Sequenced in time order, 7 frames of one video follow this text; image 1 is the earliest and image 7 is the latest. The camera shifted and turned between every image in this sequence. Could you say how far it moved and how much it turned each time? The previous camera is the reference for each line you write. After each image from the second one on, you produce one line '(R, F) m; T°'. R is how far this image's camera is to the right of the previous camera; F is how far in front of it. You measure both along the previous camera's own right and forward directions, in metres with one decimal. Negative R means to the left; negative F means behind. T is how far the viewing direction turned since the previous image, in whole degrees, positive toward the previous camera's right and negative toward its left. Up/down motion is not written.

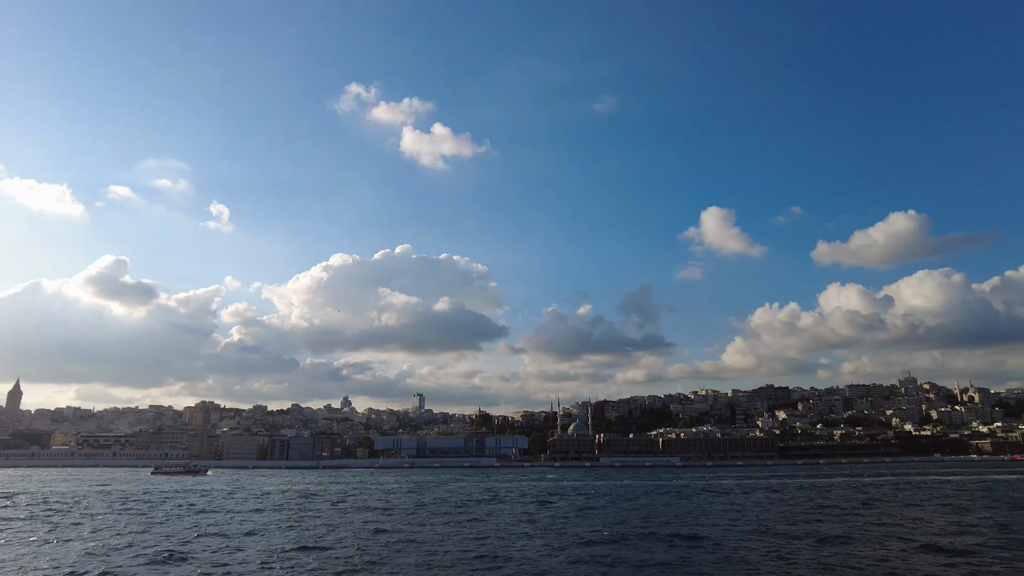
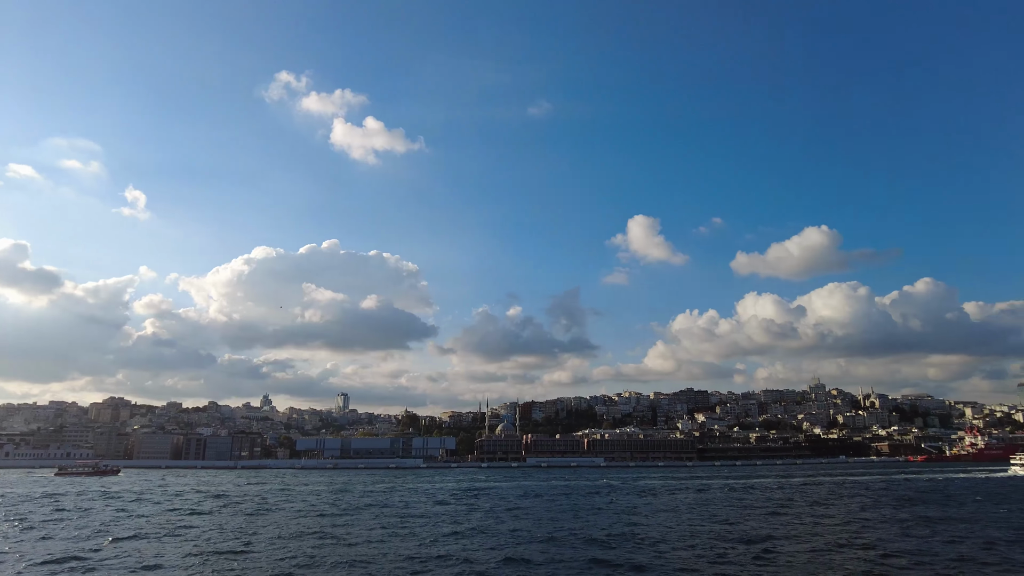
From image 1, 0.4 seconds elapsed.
(-0.1, +0.1) m; +6°
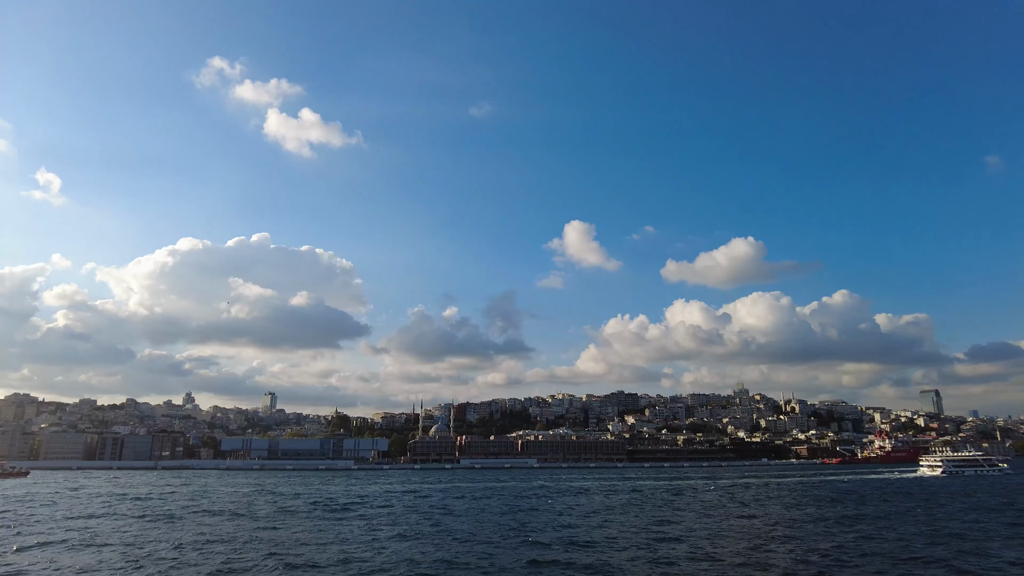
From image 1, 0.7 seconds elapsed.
(-0.2, +0.1) m; +6°
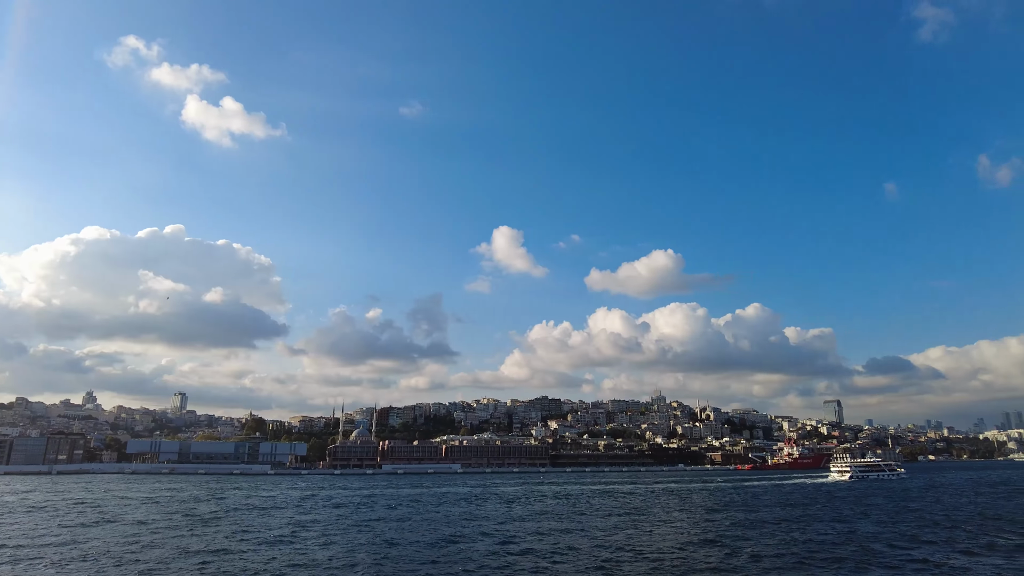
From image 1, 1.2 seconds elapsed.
(-0.3, +0.3) m; +6°
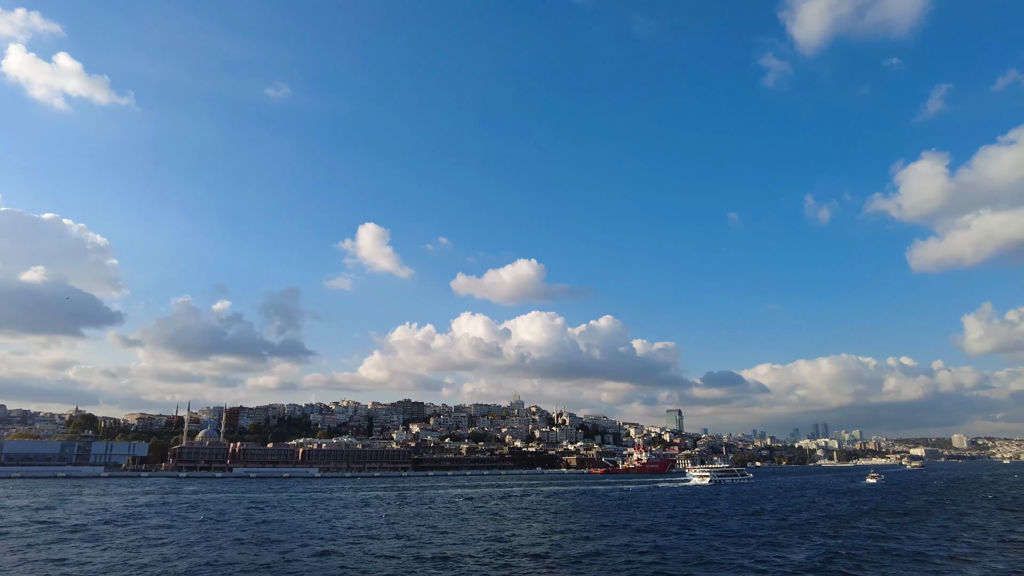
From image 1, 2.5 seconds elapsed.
(-0.9, +0.5) m; +12°
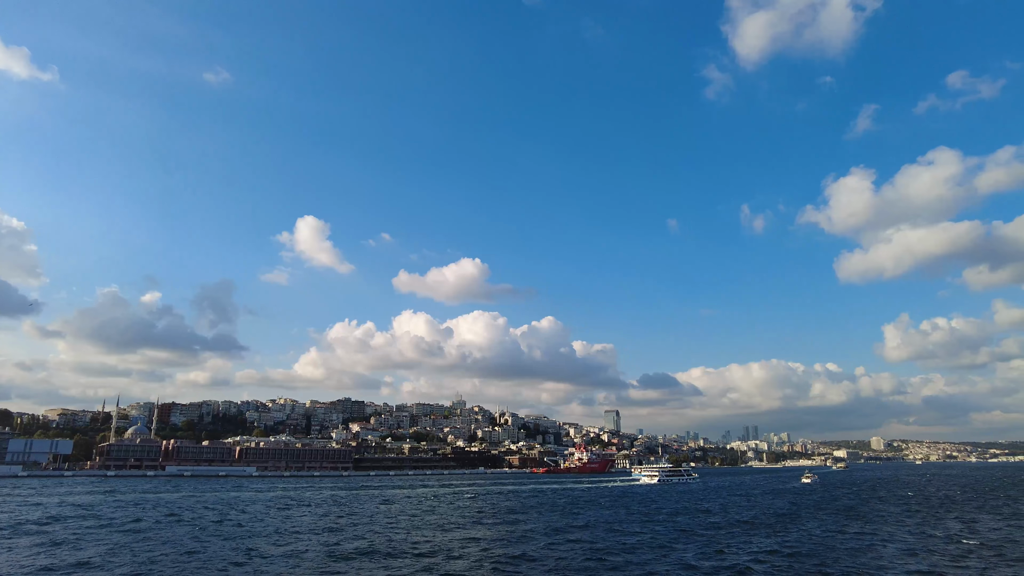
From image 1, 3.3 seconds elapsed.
(-0.6, +0.3) m; +5°
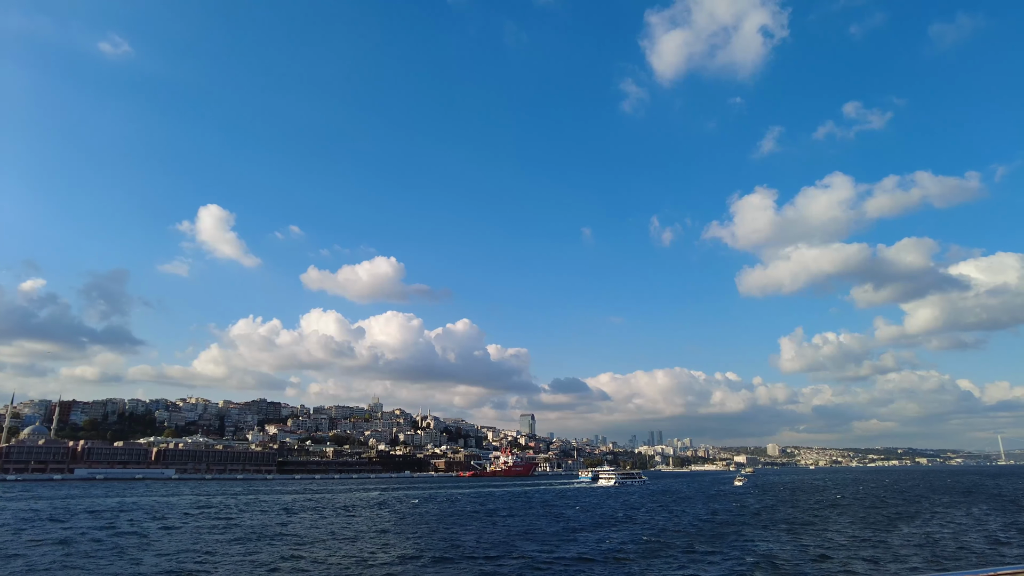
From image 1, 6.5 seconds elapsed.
(-2.5, +0.9) m; +8°
